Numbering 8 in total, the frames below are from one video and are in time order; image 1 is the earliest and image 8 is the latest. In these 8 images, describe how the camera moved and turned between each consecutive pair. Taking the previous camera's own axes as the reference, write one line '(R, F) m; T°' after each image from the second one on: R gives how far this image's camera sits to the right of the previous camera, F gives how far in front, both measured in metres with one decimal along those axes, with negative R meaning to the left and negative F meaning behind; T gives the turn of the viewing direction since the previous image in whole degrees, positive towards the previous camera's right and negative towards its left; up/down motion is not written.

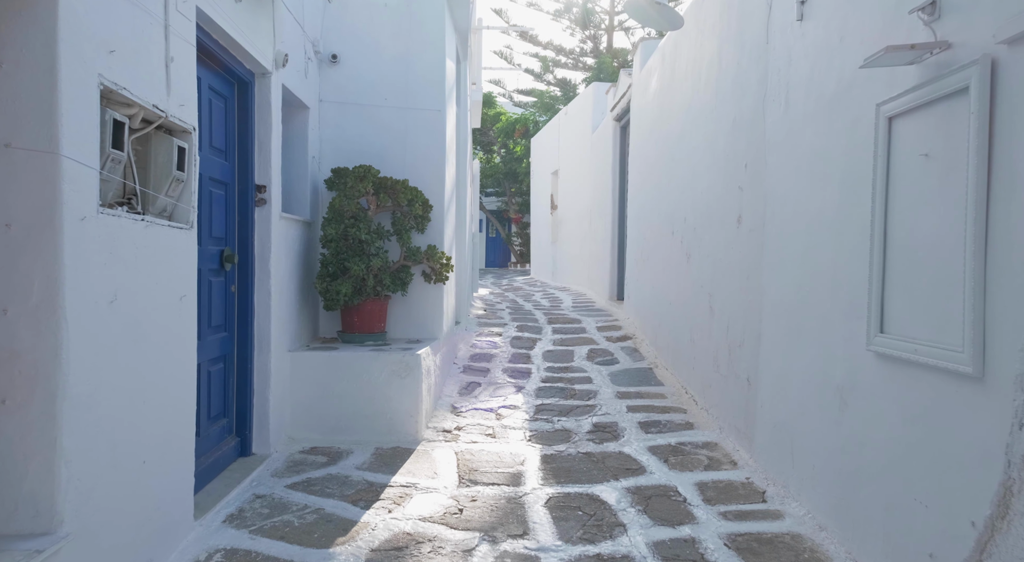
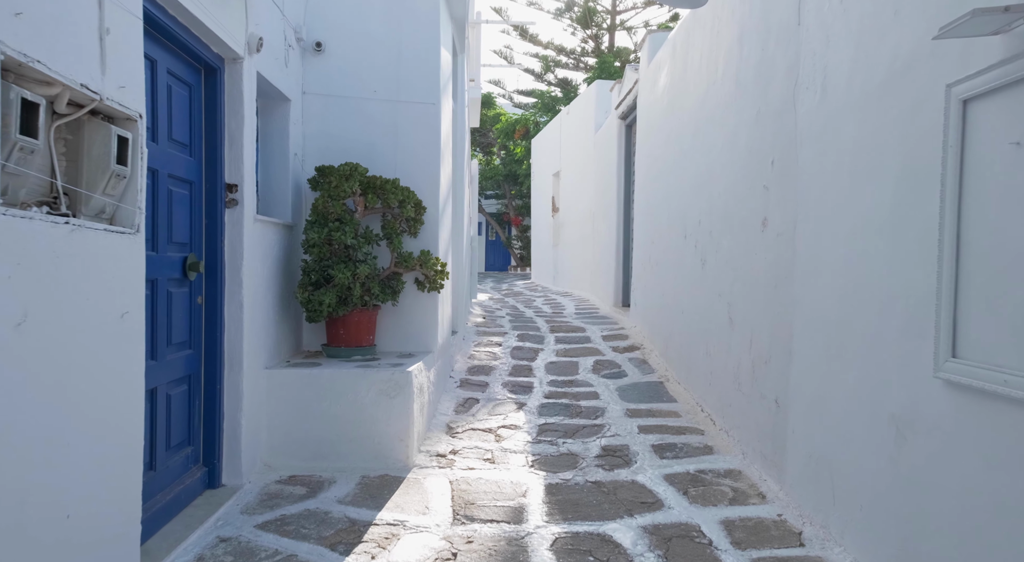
(0.0, +0.4) m; 0°
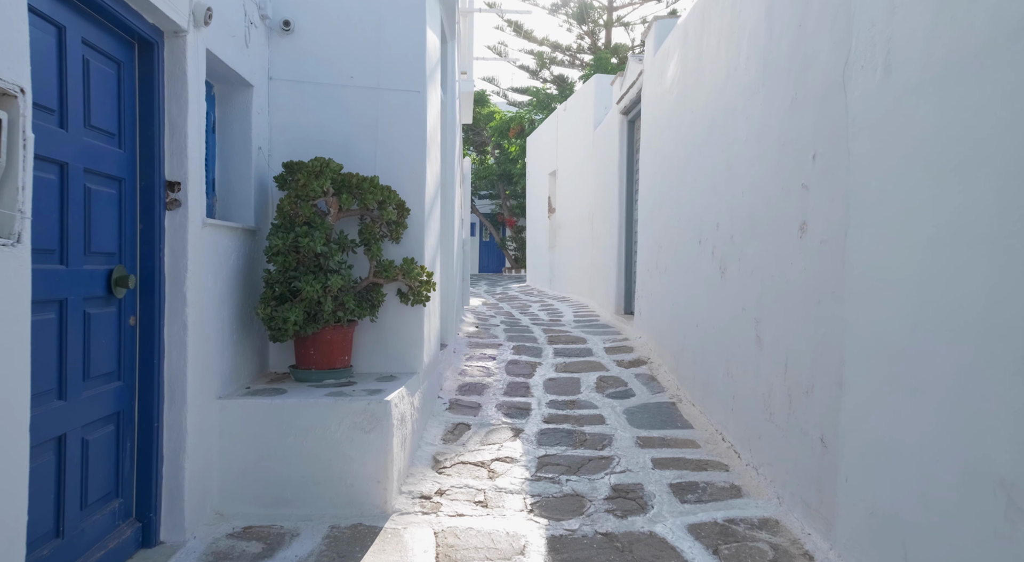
(0.0, +0.5) m; 0°
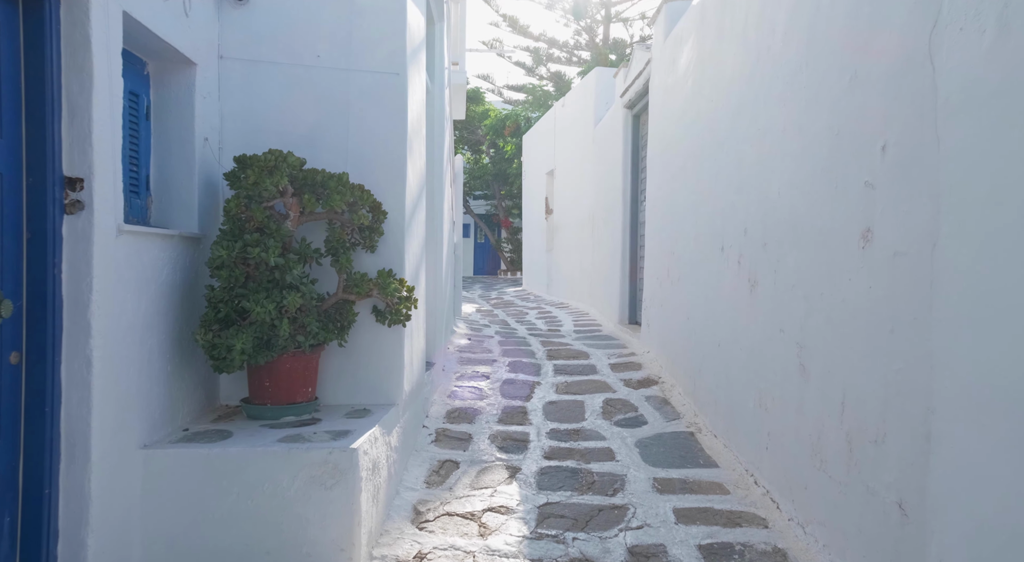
(0.0, +0.6) m; 0°
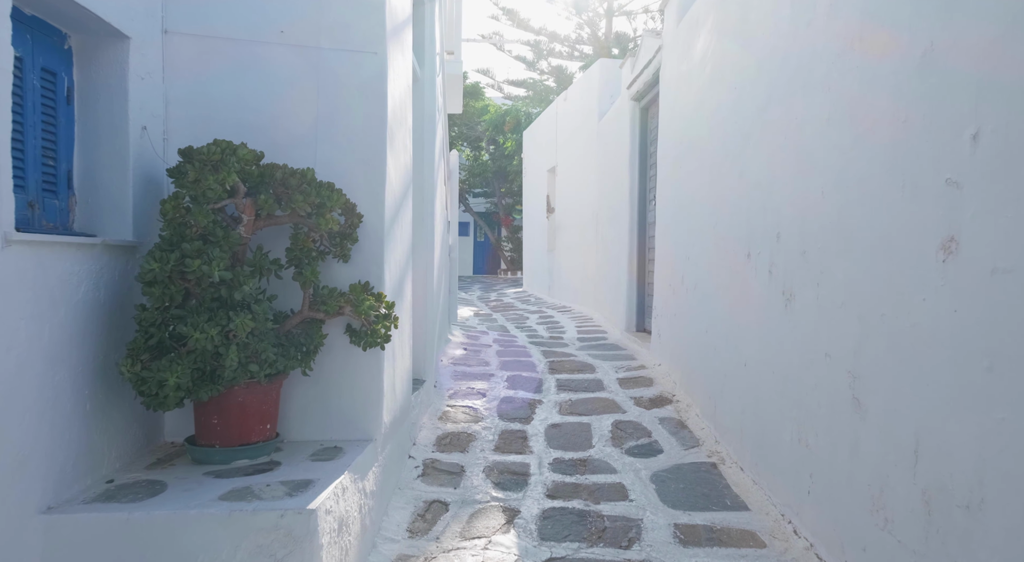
(0.0, +0.5) m; 0°
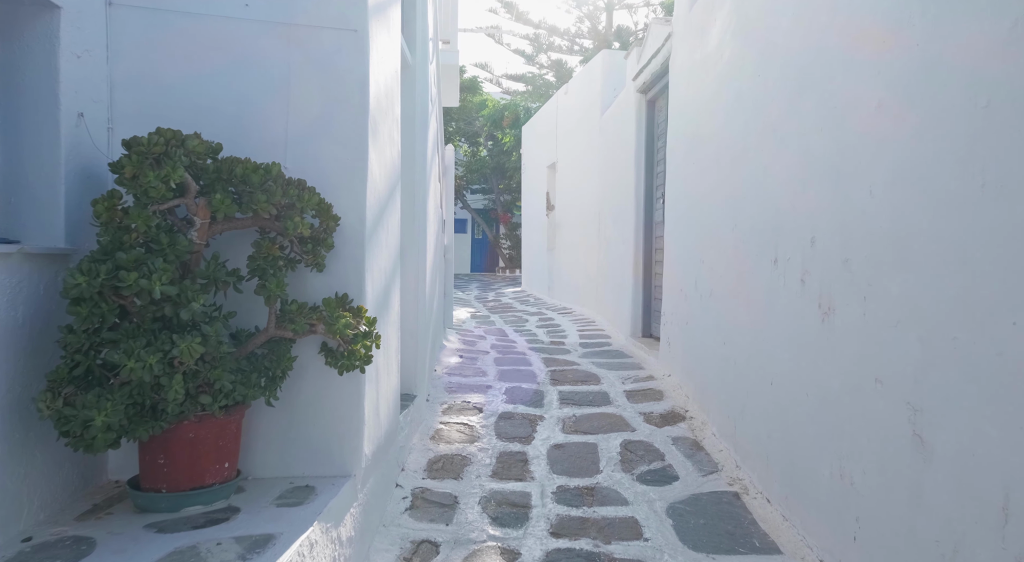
(0.0, +0.4) m; 0°
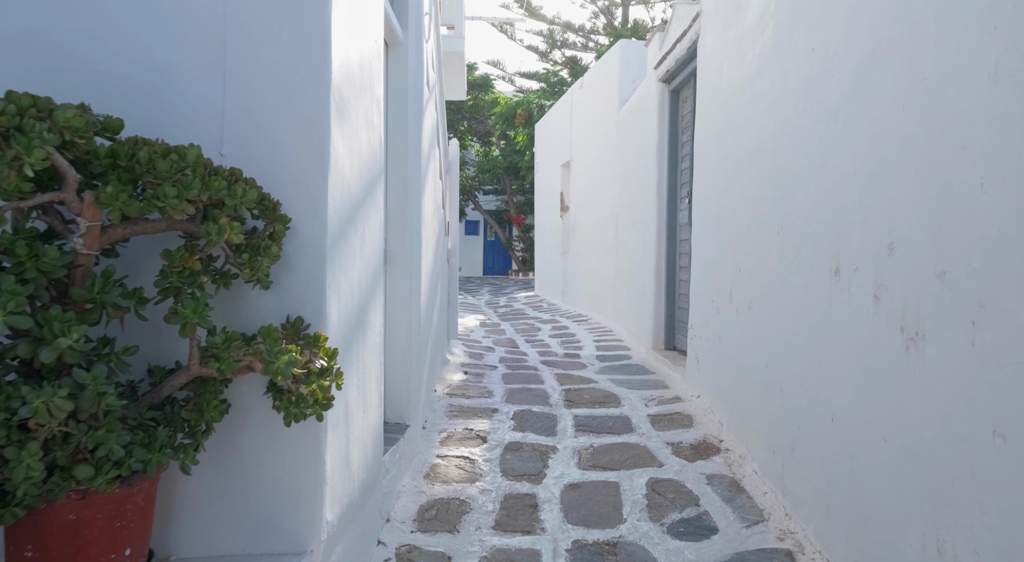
(0.0, +0.6) m; -1°
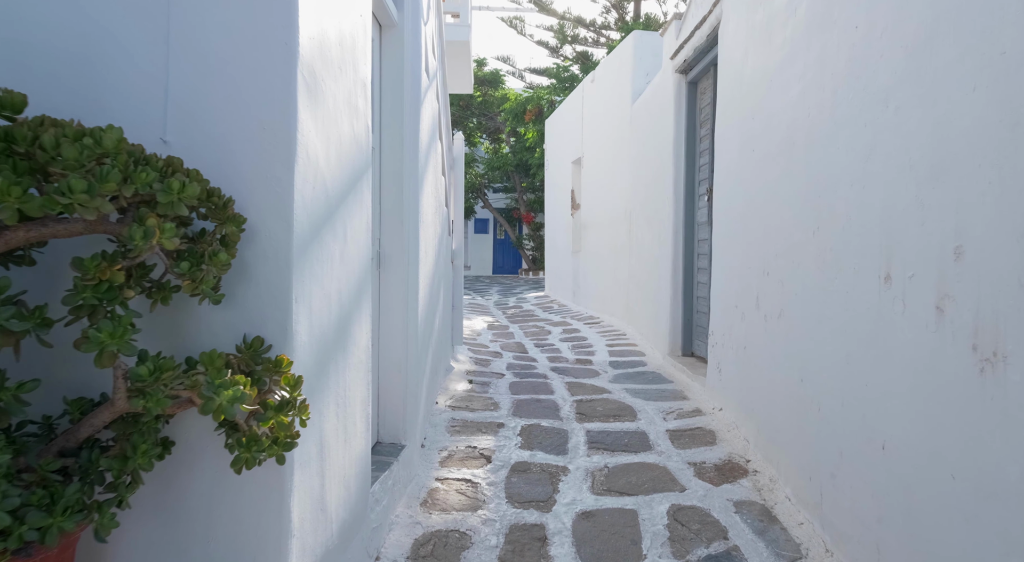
(0.0, +0.3) m; -1°
